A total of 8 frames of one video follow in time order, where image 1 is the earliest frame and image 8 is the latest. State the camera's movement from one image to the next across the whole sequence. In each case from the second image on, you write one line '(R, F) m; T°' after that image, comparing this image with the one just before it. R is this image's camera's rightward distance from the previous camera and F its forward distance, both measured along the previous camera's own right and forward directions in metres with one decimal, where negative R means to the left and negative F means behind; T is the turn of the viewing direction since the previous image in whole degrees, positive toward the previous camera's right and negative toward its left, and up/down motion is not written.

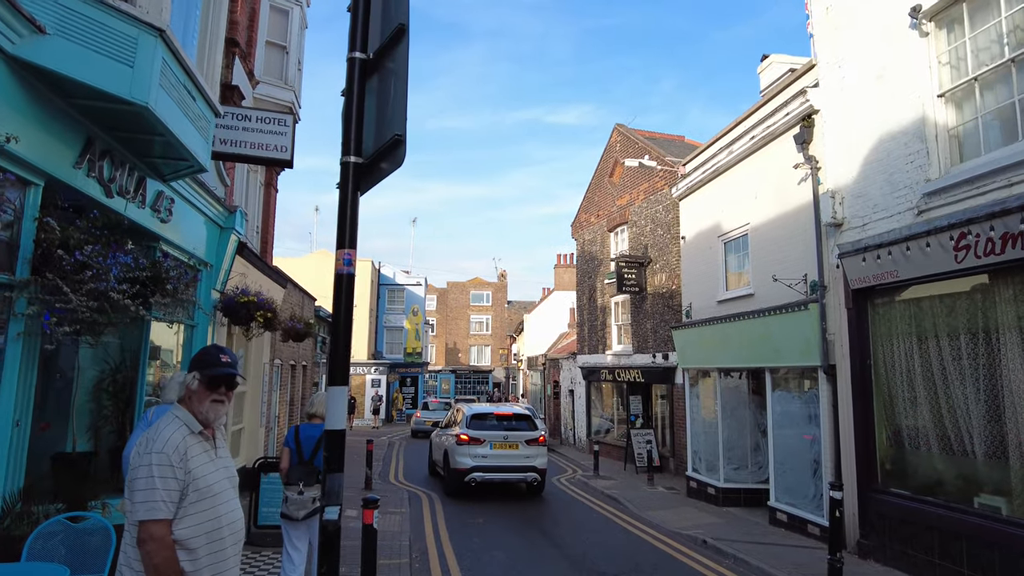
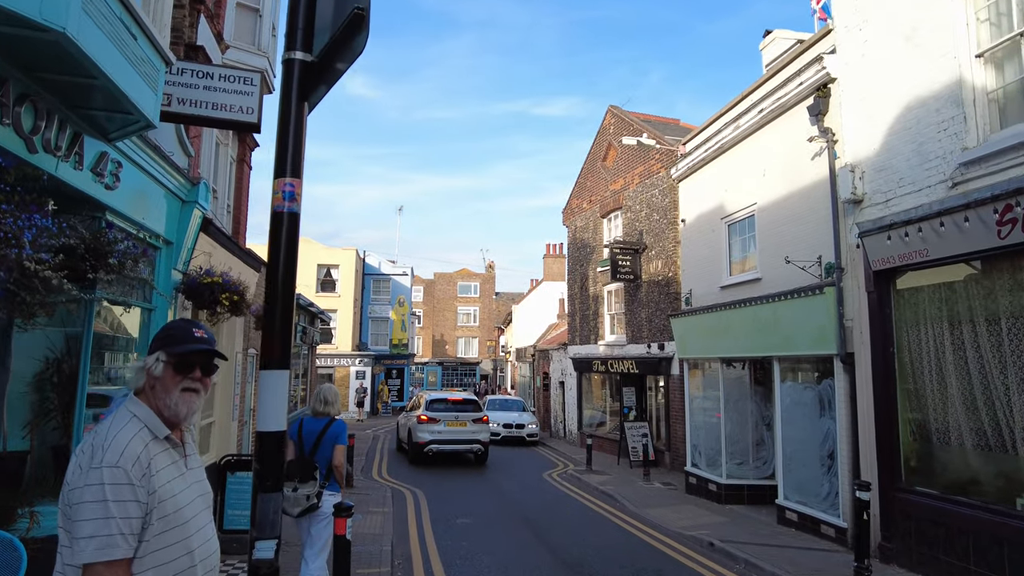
(-0.1, +0.7) m; +1°
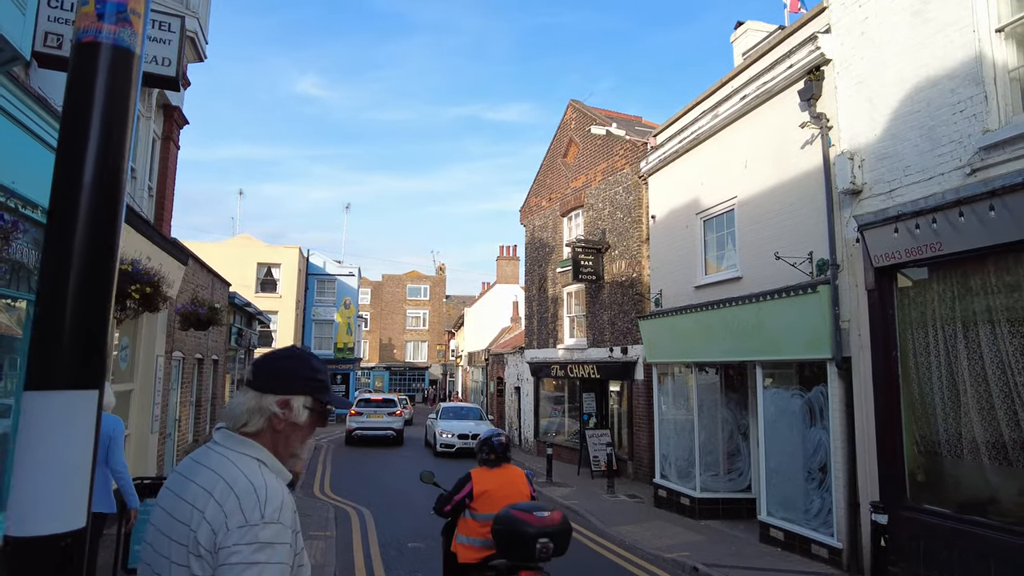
(-0.2, +1.0) m; +4°
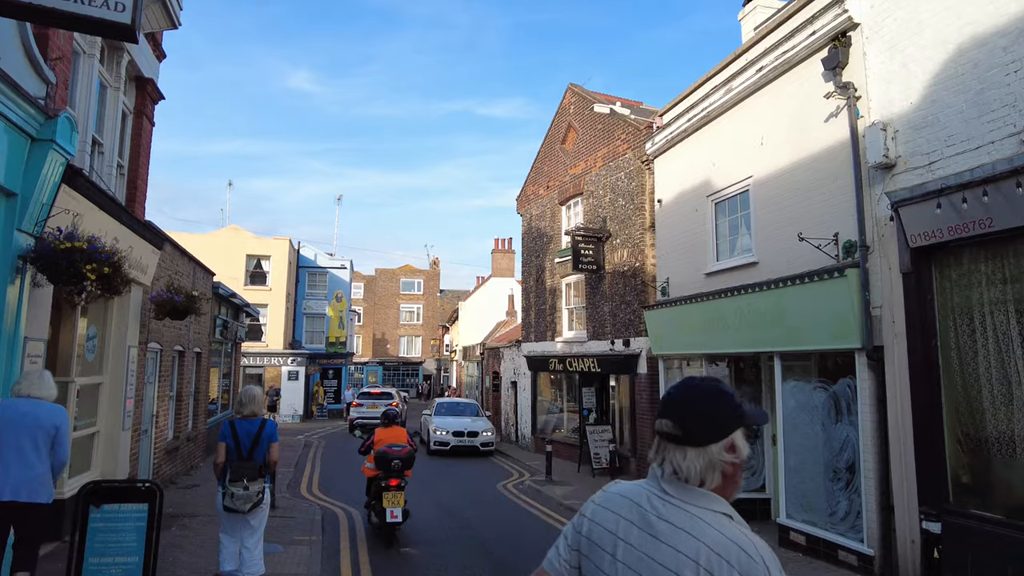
(-0.1, +0.6) m; +1°
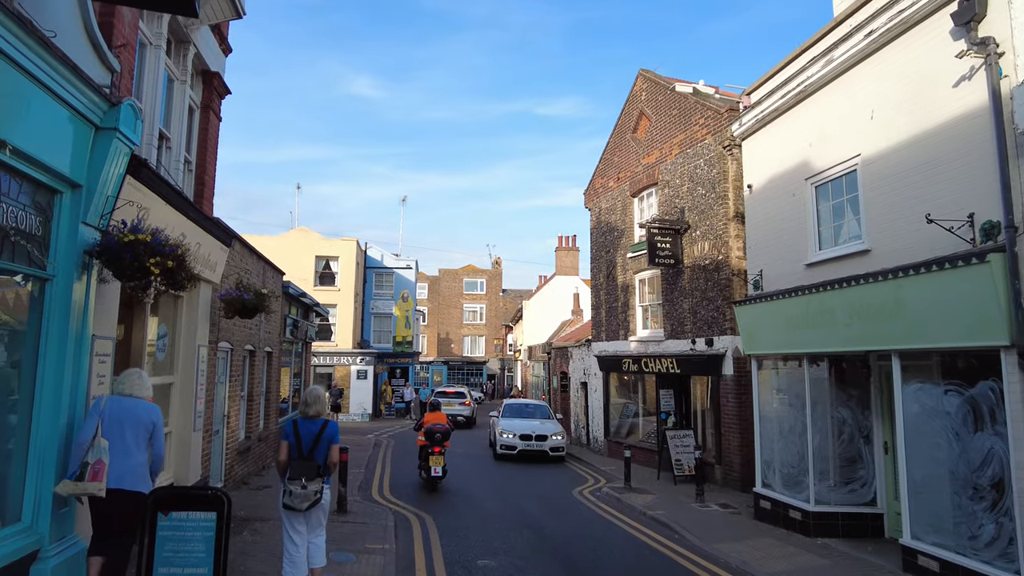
(-0.2, +0.6) m; -5°
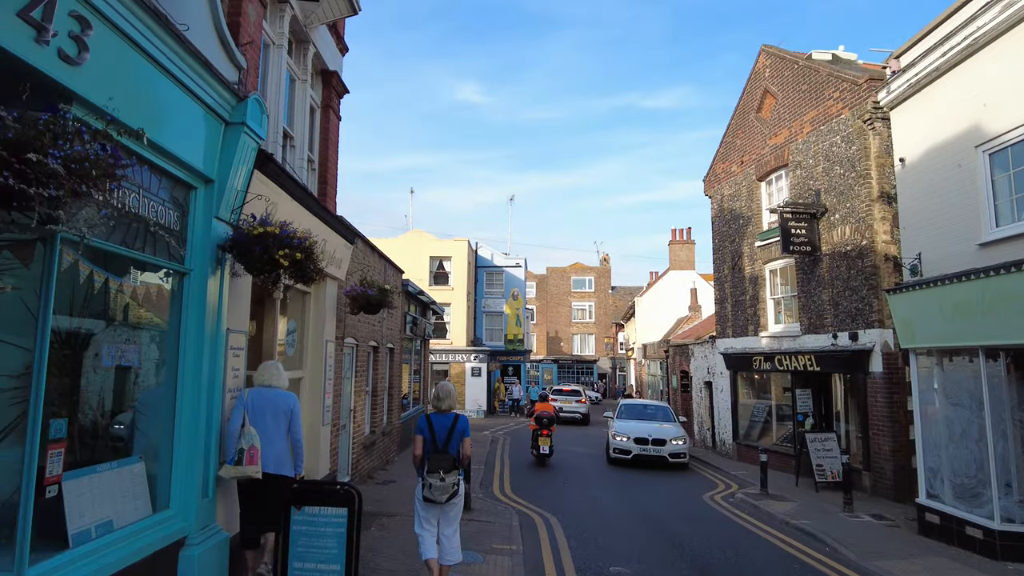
(-0.2, +0.4) m; -9°
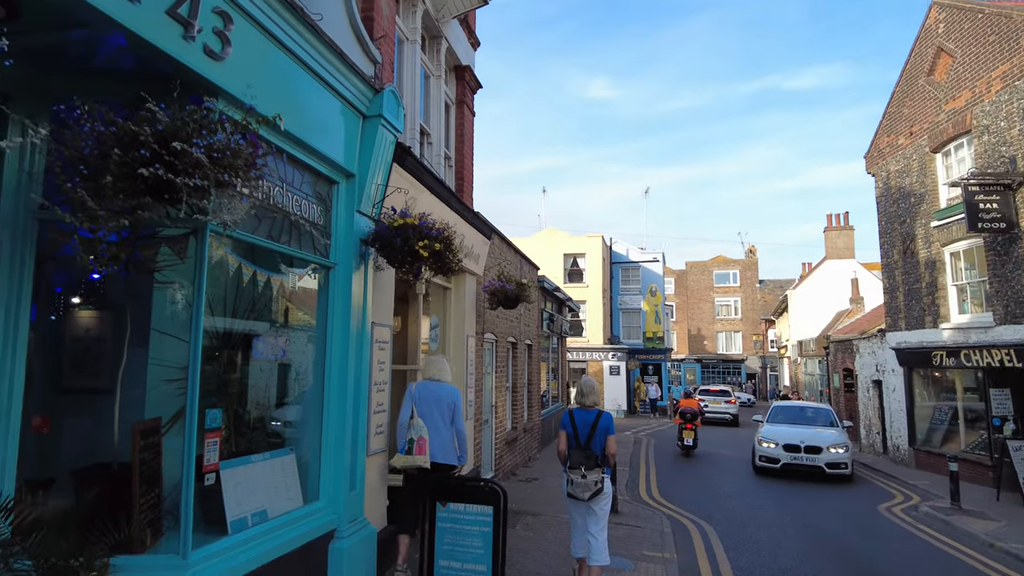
(-0.1, +0.4) m; -12°
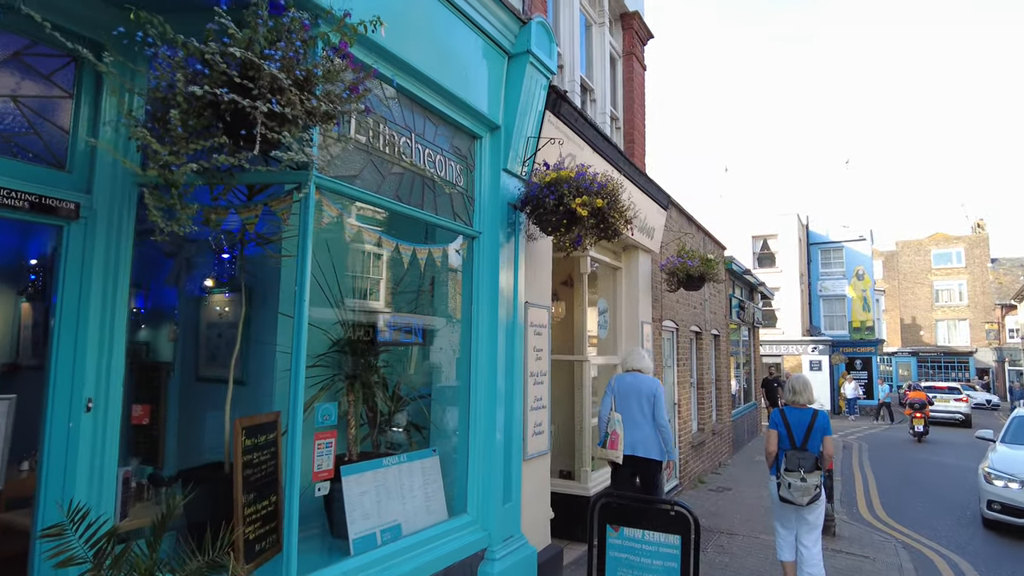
(0.0, +1.1) m; -15°
